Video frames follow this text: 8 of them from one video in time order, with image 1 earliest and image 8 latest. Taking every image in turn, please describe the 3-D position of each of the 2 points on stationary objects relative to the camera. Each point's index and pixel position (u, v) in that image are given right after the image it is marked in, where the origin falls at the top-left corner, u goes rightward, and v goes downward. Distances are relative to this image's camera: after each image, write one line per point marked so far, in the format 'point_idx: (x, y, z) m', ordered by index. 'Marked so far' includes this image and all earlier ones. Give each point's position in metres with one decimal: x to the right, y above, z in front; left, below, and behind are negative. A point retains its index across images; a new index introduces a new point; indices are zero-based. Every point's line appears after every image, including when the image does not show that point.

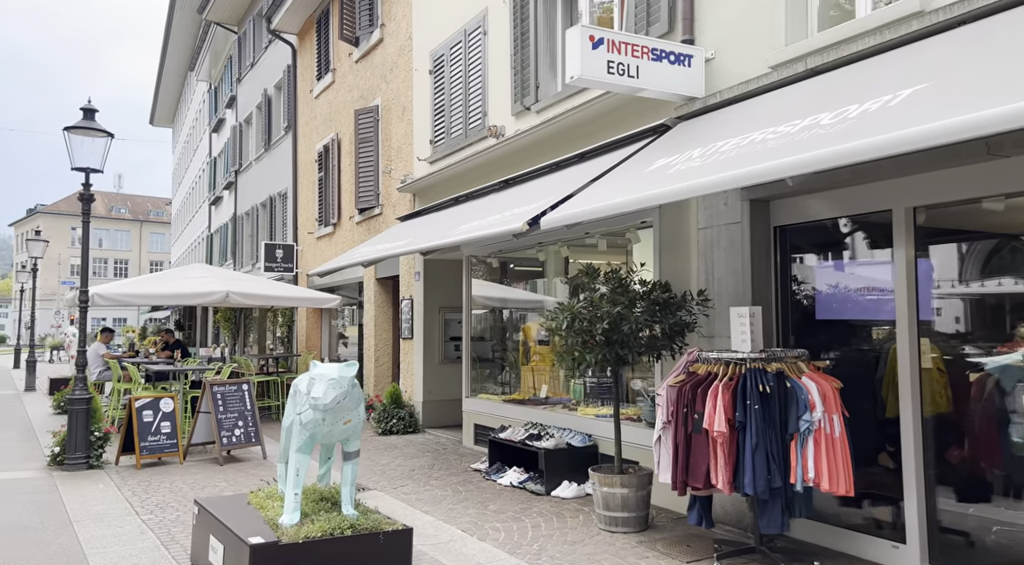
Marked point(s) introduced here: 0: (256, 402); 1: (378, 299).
0: (-3.4, -1.6, +9.8) m
1: (-2.4, -0.3, +13.2) m
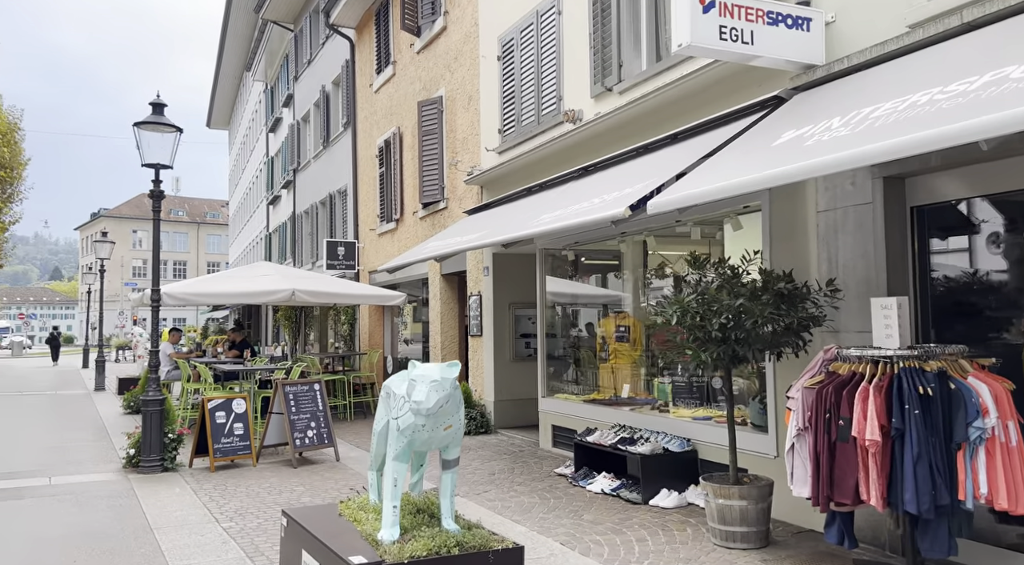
0: (-2.4, -1.6, +9.5) m
1: (-1.2, -0.2, +12.9) m
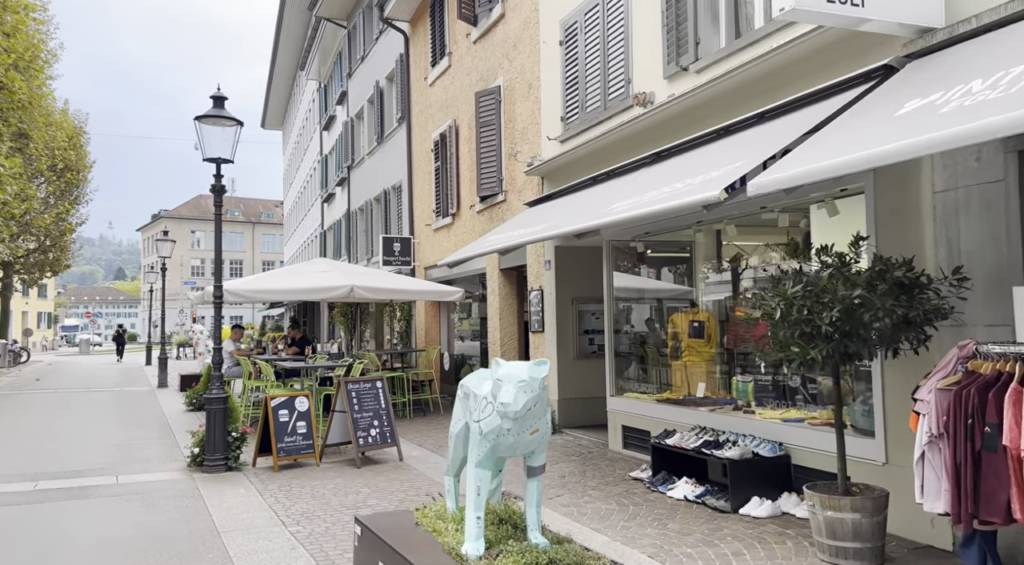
0: (-1.5, -1.5, +9.3) m
1: (-0.2, -0.1, +12.5) m
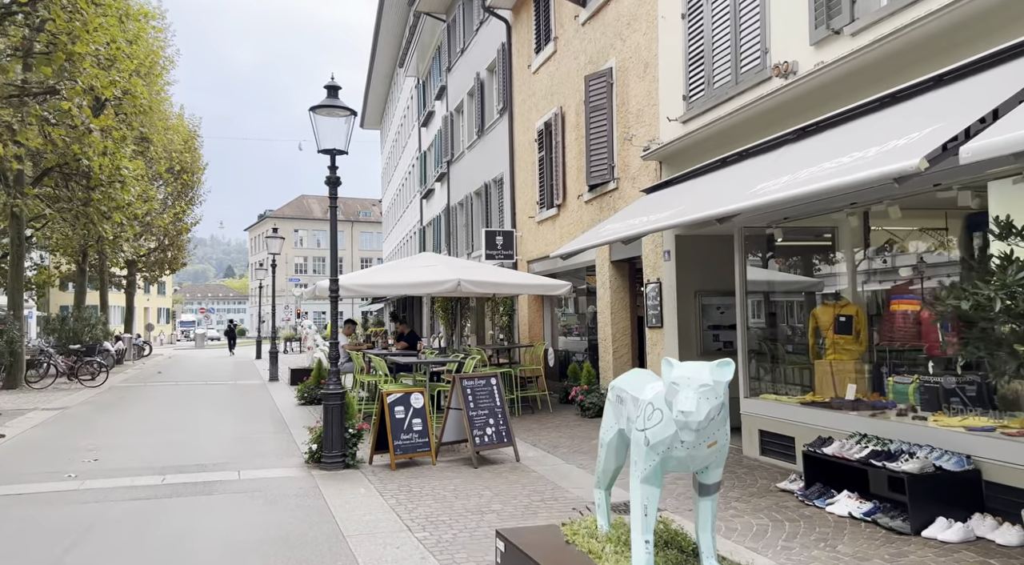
0: (-0.1, -1.4, +8.9) m
1: (+1.7, 0.0, +11.9) m
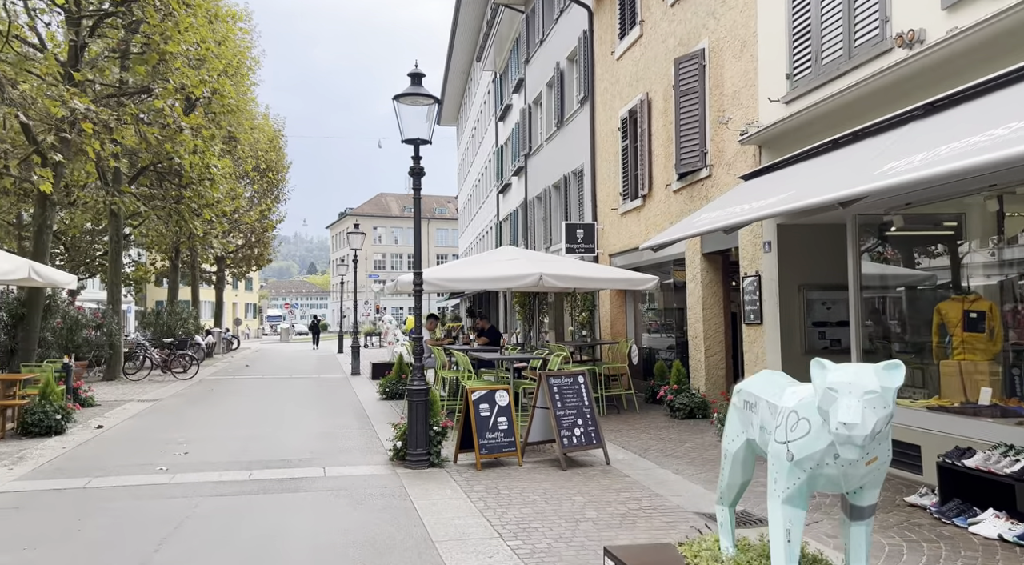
0: (+0.9, -1.3, +8.5) m
1: (+3.0, +0.1, +11.3) m
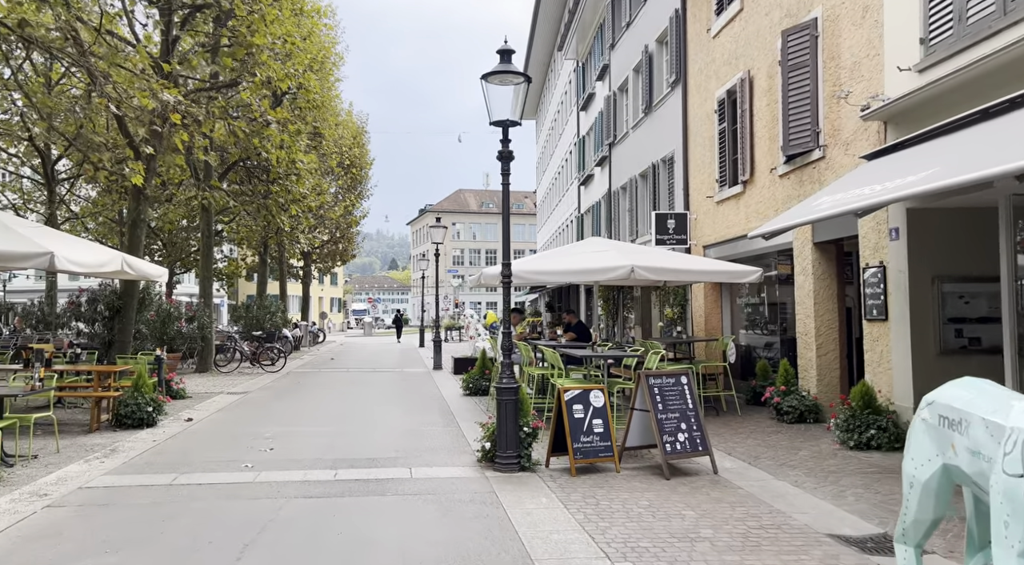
0: (+2.0, -1.2, +7.8) m
1: (+4.3, +0.2, +10.4) m
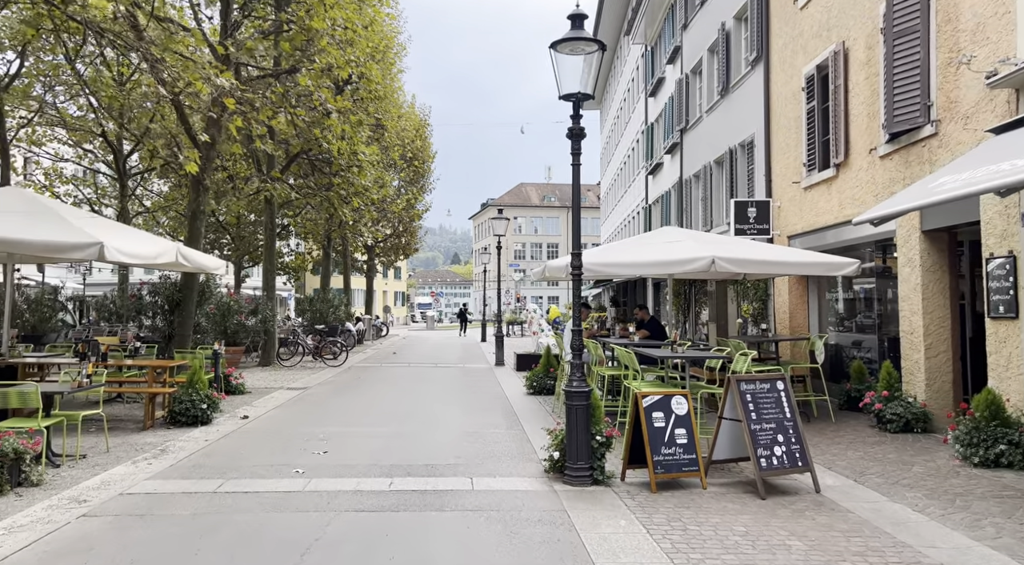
0: (+2.7, -1.2, +6.8) m
1: (+5.2, +0.3, +9.2) m
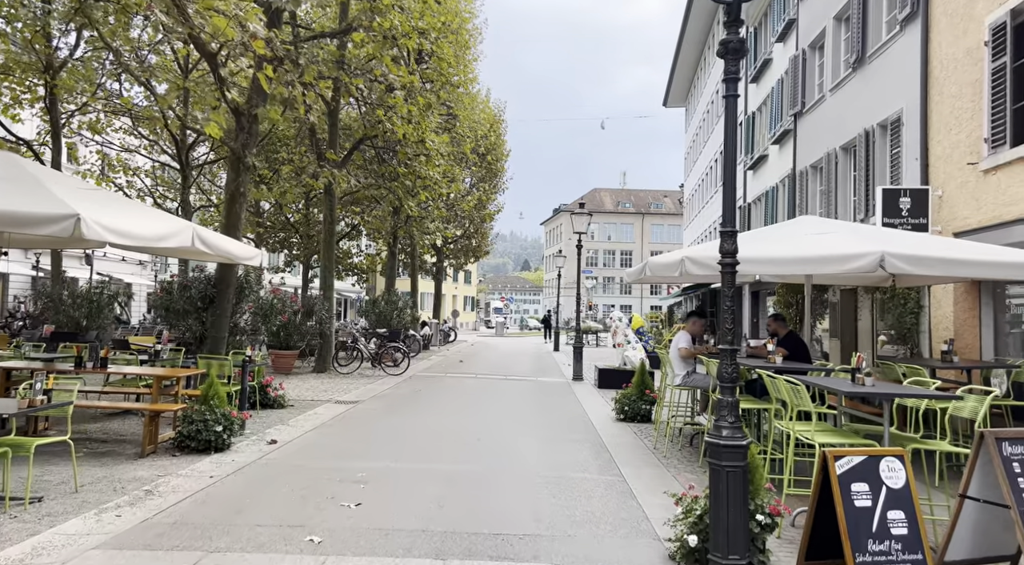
0: (+3.3, -1.2, +4.2) m
1: (+6.1, +0.2, +6.4) m
